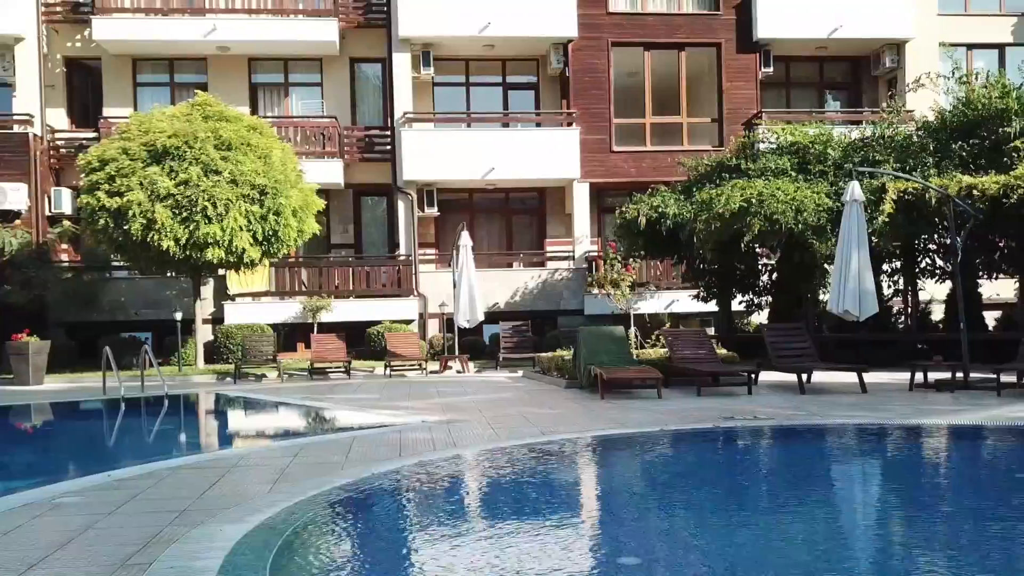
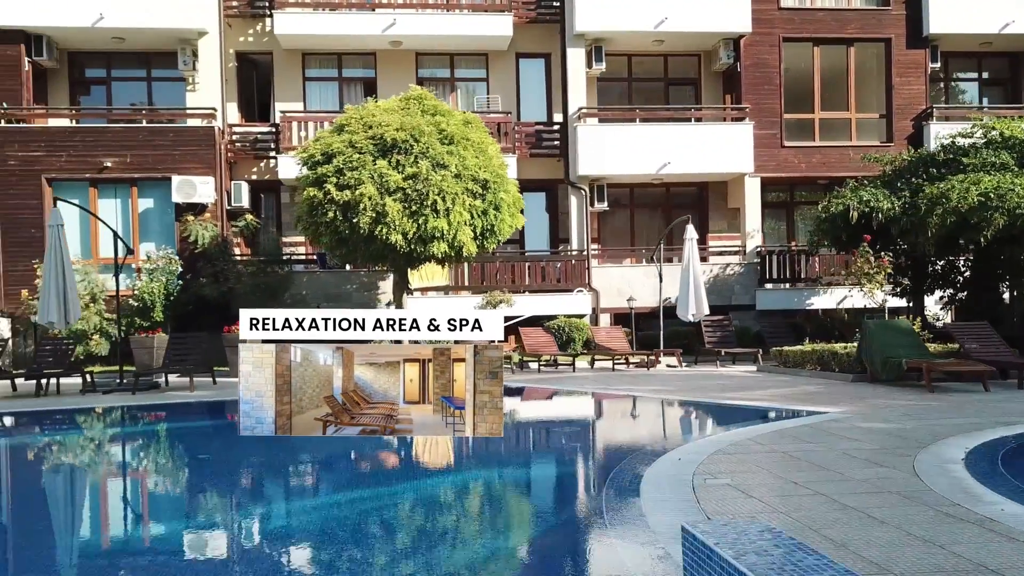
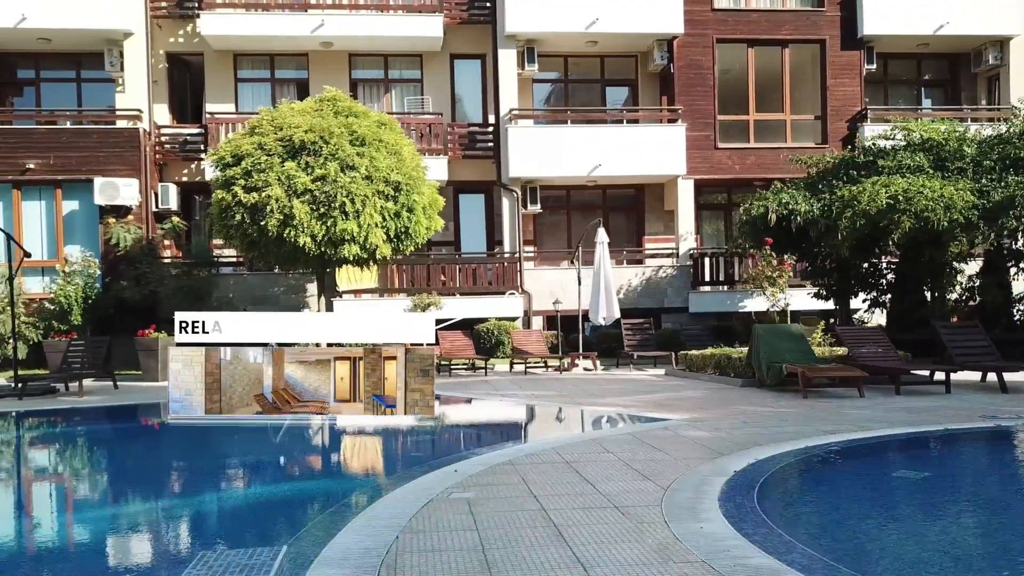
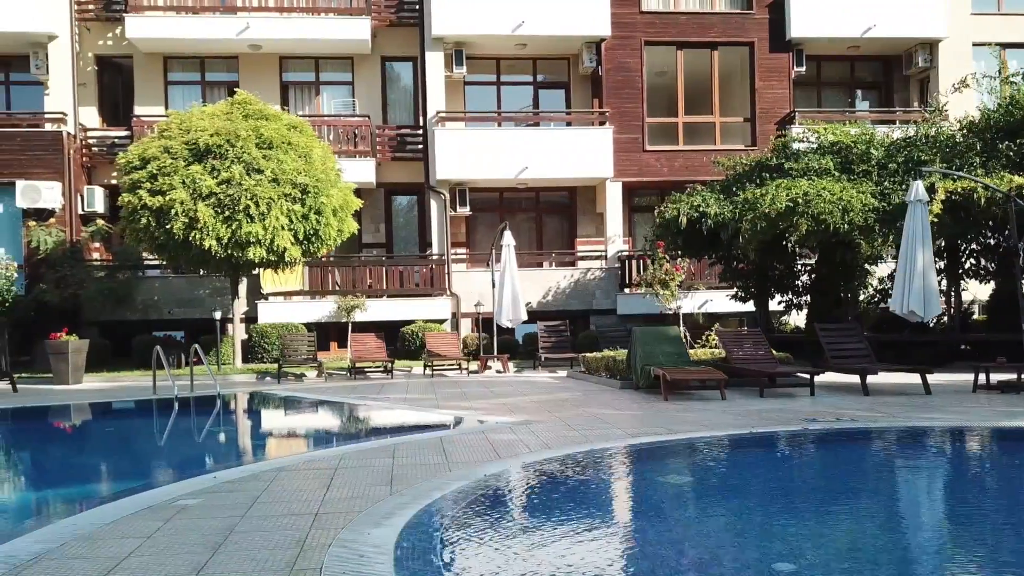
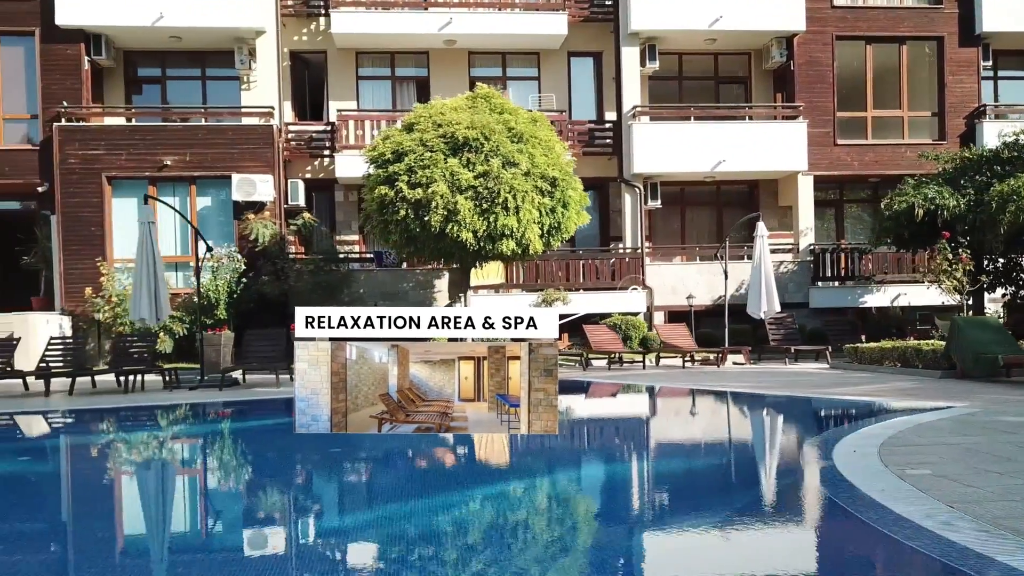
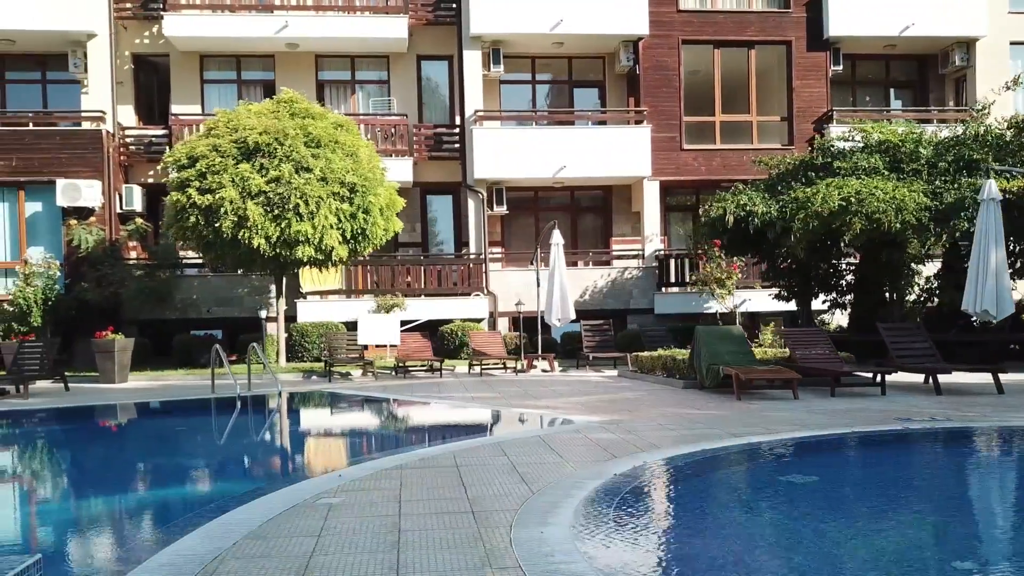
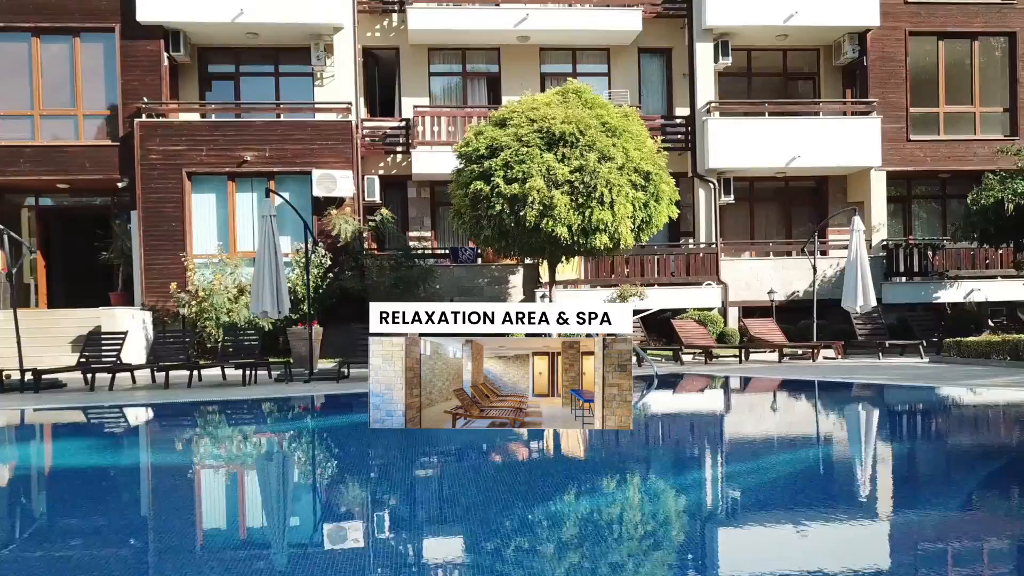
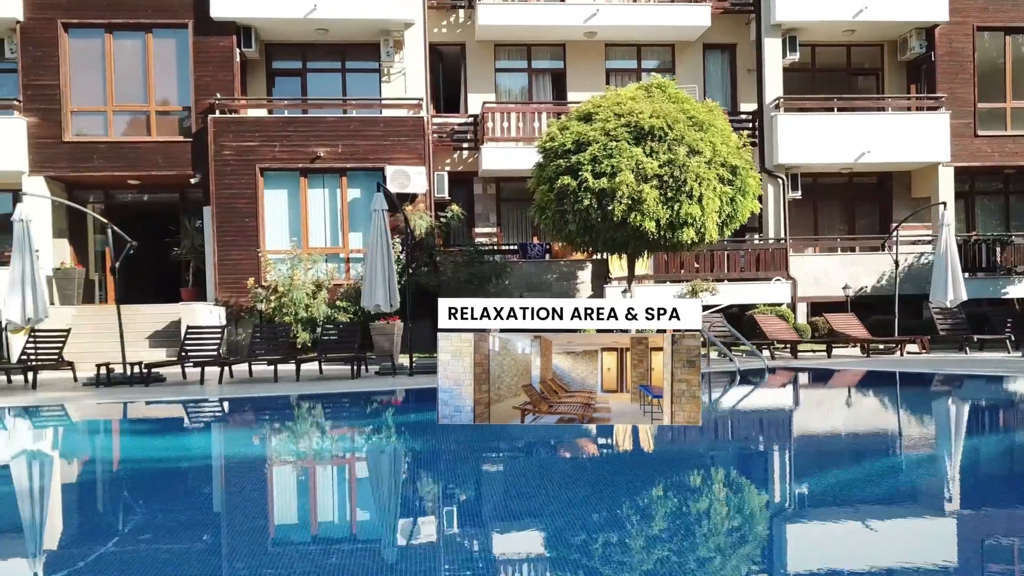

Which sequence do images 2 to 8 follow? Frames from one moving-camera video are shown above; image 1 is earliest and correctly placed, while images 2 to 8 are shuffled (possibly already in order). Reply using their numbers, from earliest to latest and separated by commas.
4, 6, 3, 2, 5, 7, 8
